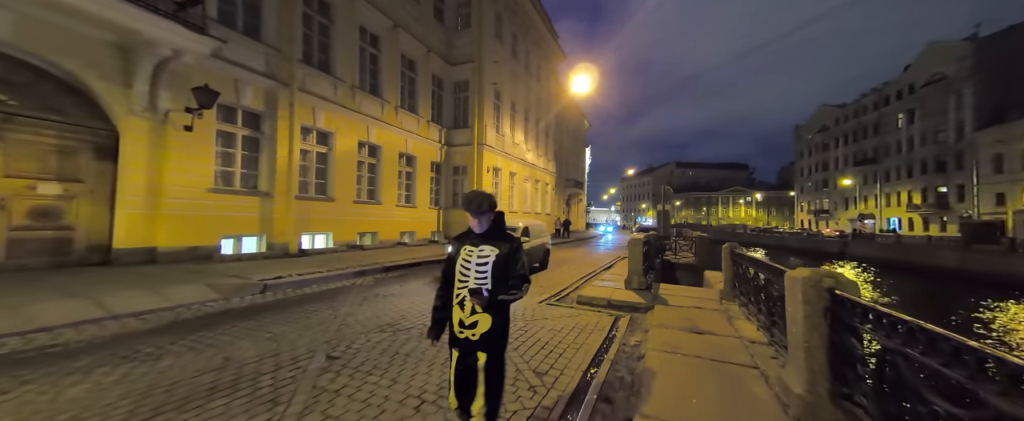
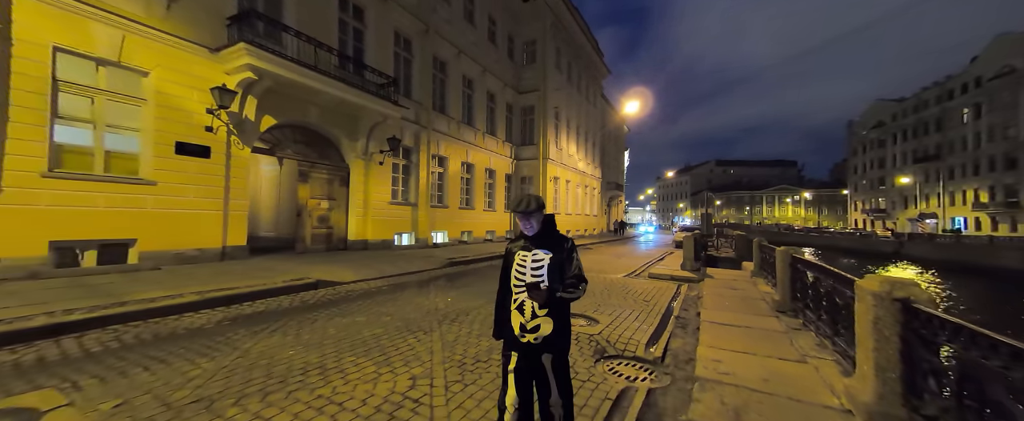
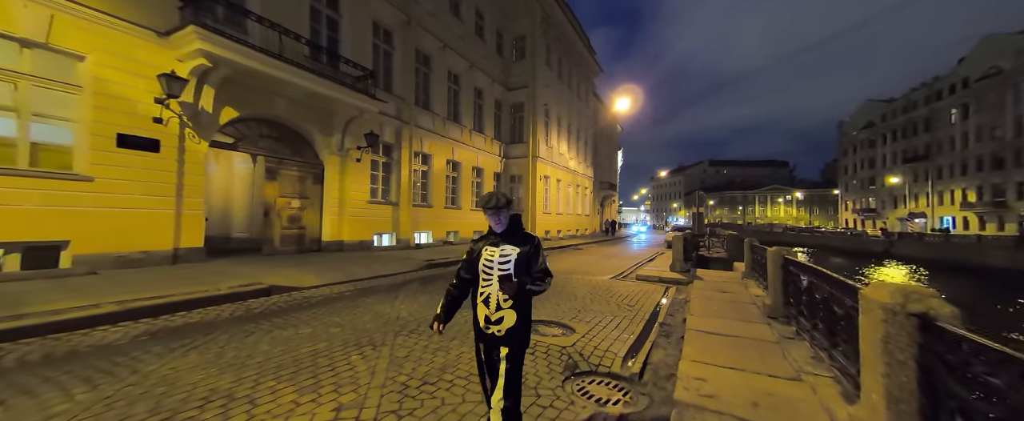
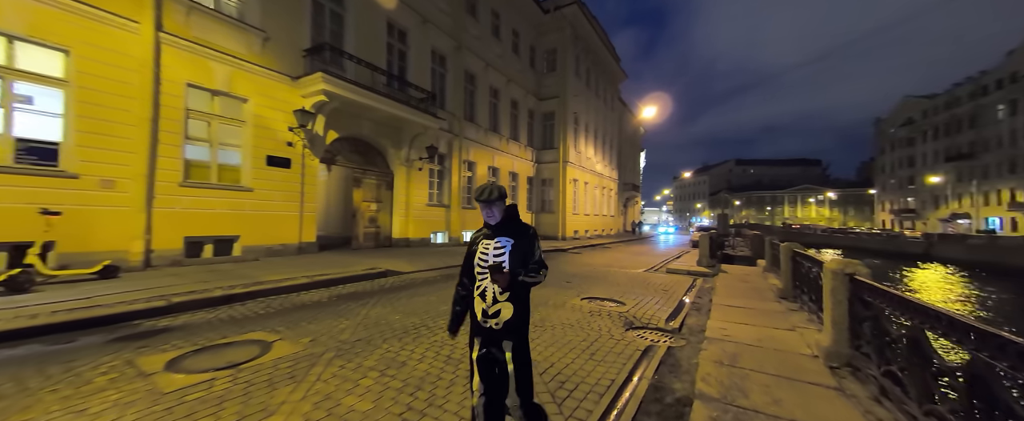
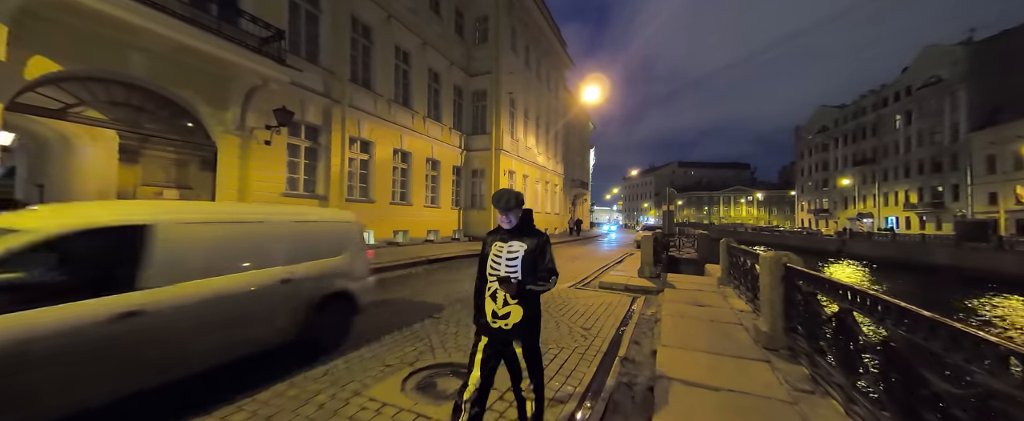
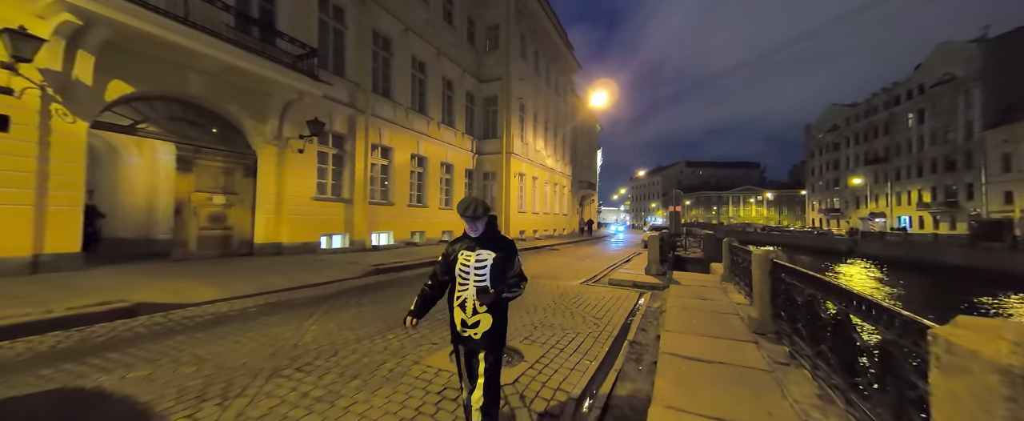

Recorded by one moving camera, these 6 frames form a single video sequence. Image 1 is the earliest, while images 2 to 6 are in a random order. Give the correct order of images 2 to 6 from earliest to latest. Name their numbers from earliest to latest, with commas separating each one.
5, 6, 3, 2, 4
